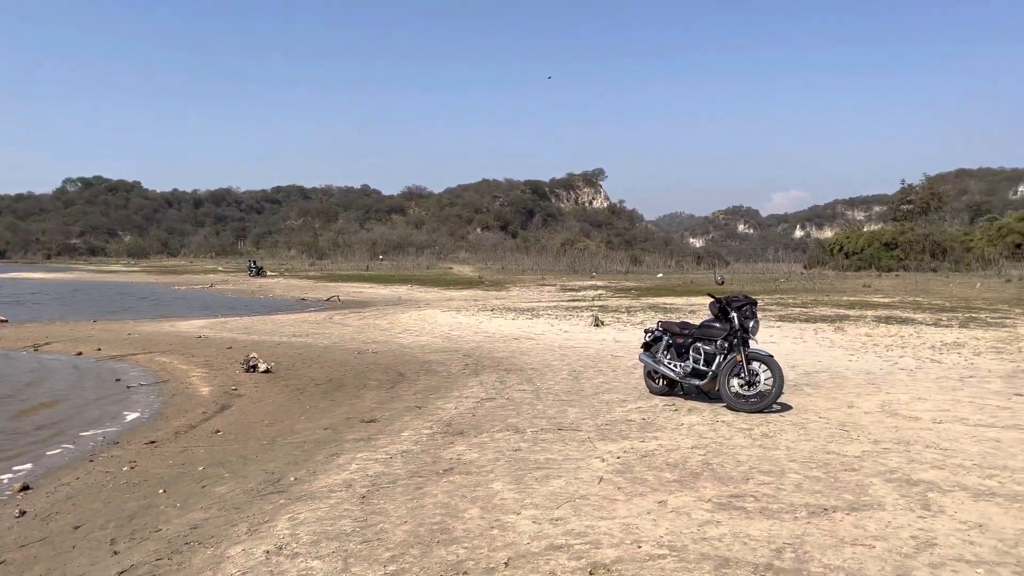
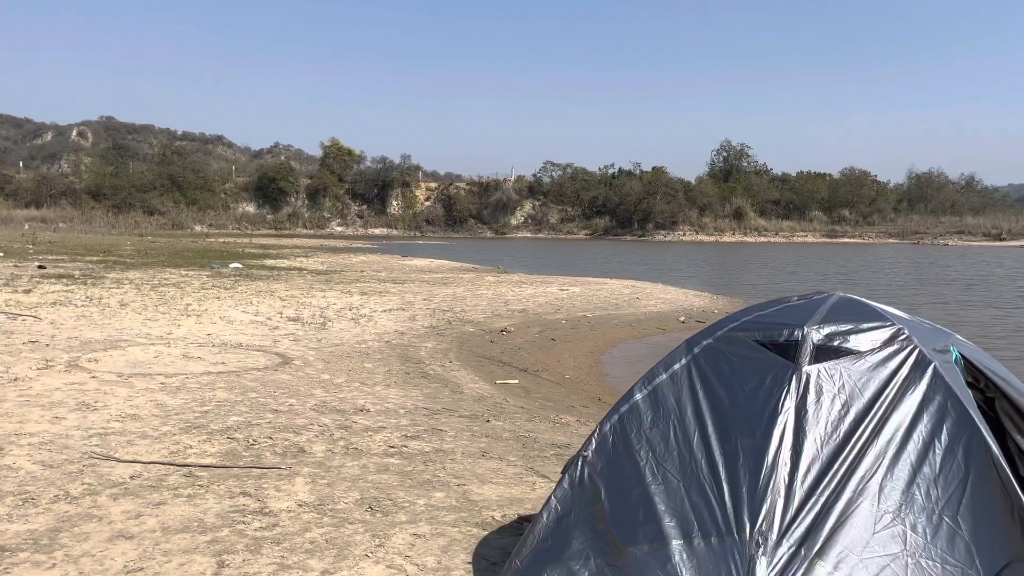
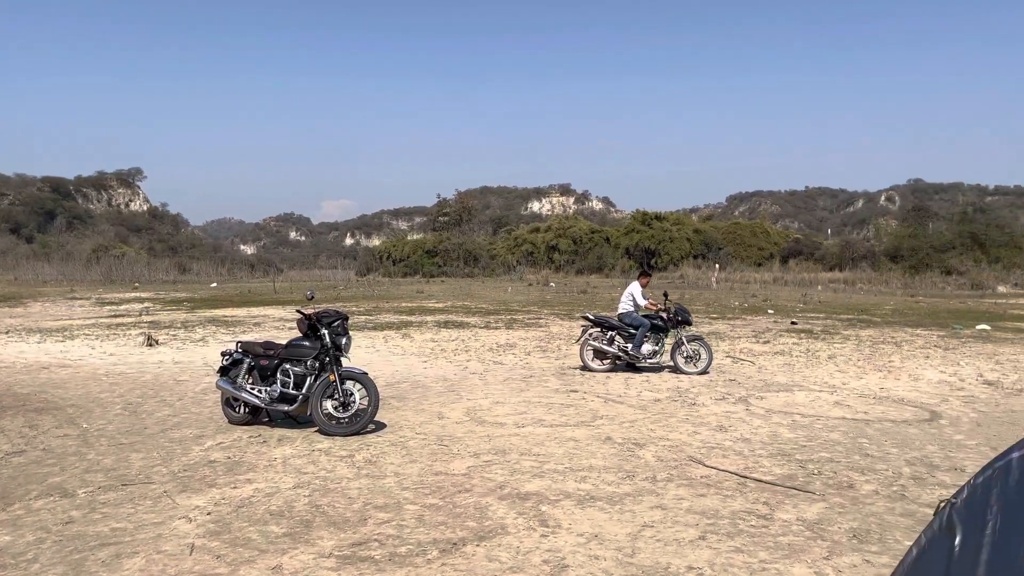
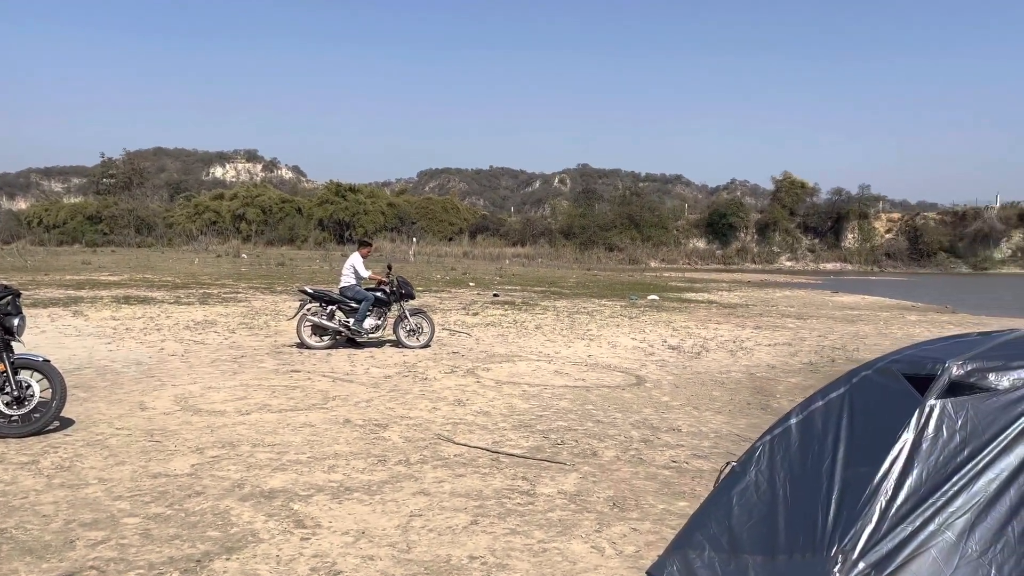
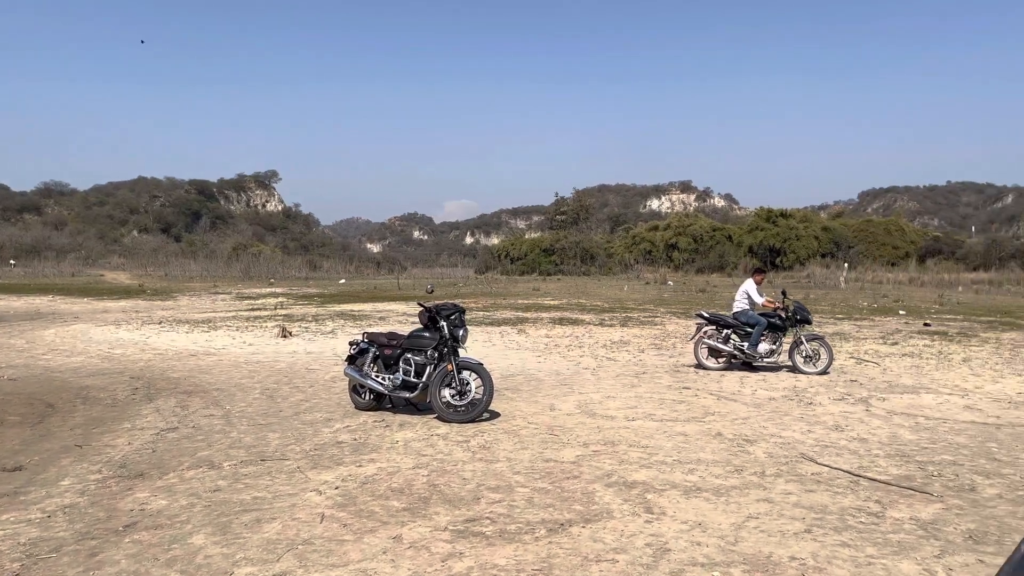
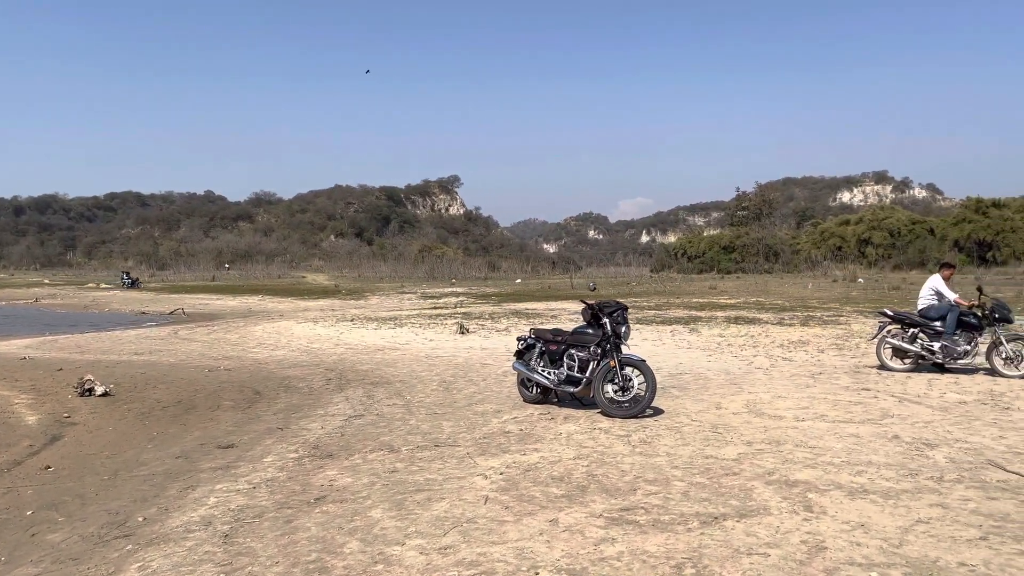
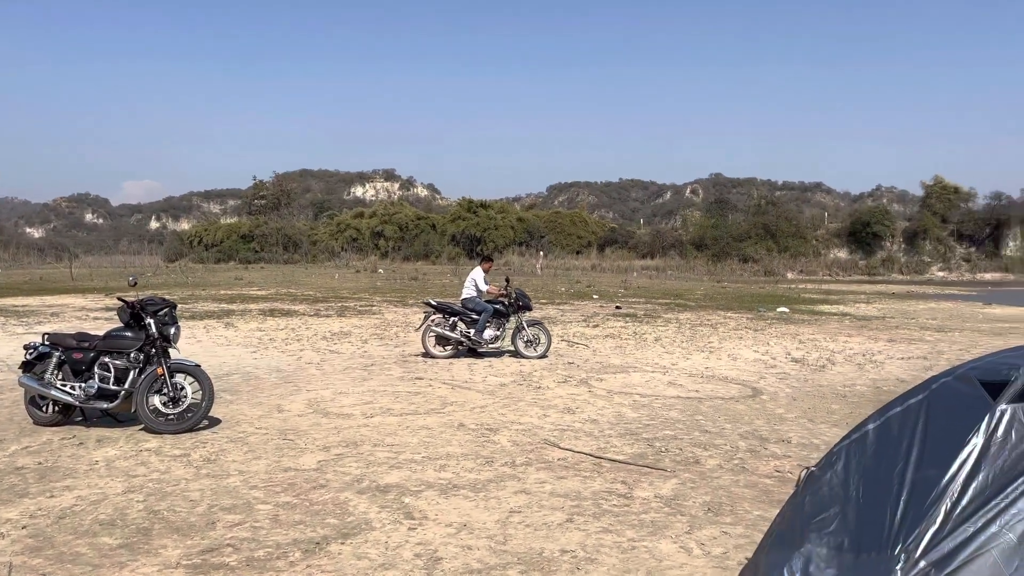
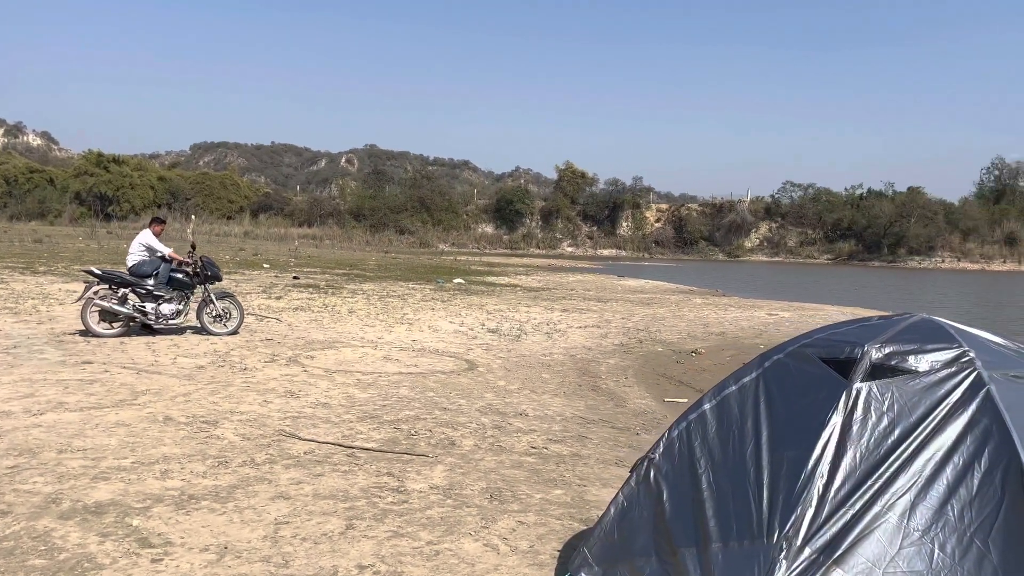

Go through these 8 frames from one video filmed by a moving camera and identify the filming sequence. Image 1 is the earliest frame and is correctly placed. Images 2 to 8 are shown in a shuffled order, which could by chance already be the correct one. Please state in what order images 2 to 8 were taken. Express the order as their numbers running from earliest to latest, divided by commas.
6, 5, 3, 7, 4, 8, 2
